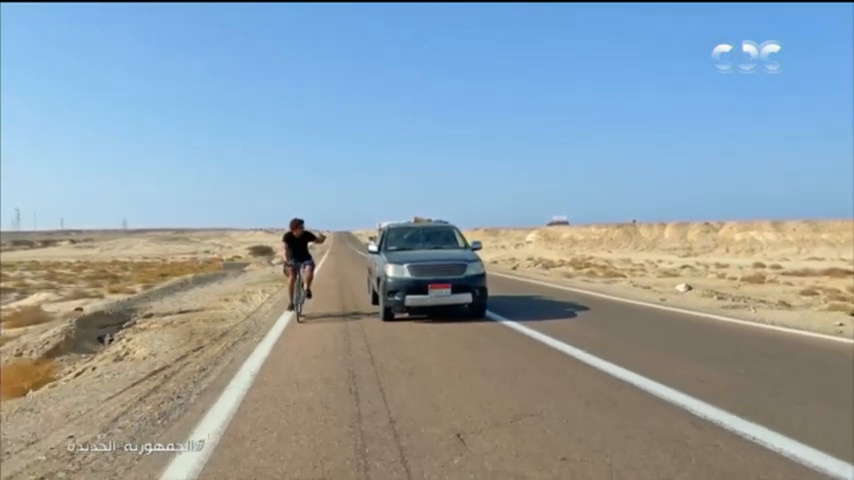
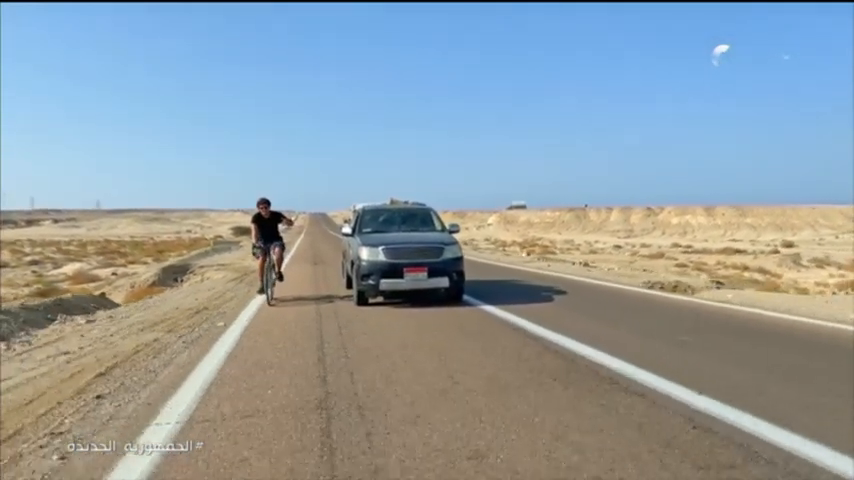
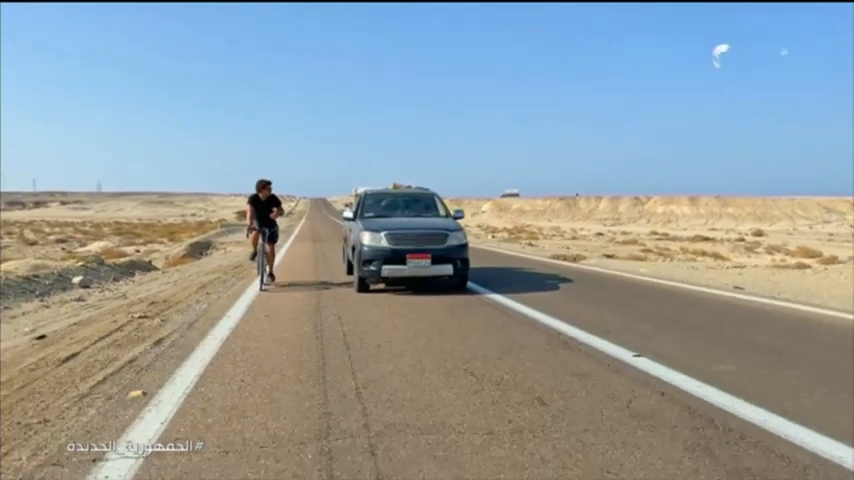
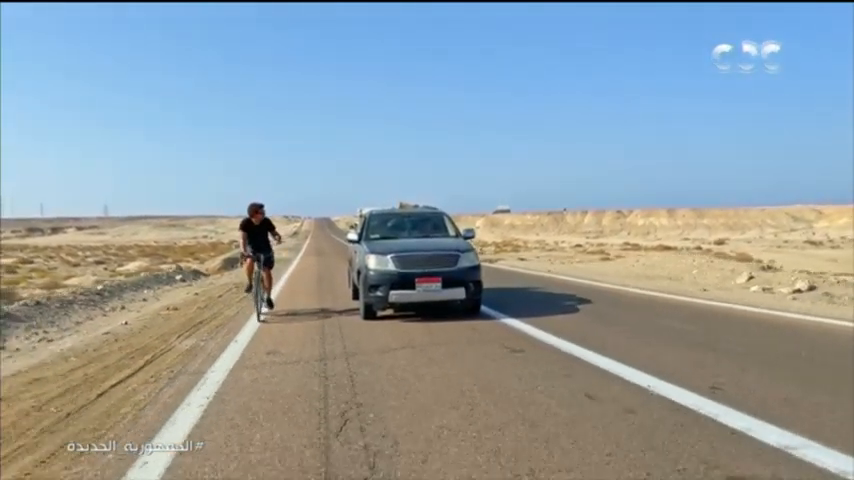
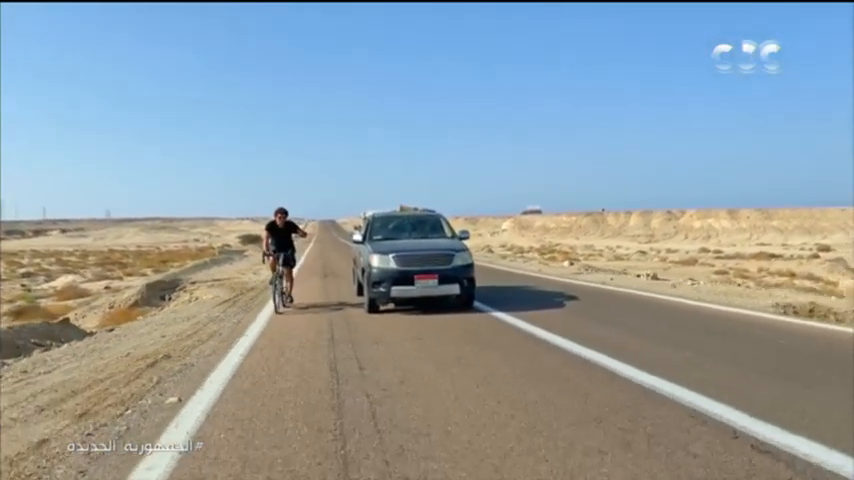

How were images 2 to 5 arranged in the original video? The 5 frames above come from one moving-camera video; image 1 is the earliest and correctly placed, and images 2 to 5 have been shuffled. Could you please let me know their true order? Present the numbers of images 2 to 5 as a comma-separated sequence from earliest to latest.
5, 2, 3, 4
